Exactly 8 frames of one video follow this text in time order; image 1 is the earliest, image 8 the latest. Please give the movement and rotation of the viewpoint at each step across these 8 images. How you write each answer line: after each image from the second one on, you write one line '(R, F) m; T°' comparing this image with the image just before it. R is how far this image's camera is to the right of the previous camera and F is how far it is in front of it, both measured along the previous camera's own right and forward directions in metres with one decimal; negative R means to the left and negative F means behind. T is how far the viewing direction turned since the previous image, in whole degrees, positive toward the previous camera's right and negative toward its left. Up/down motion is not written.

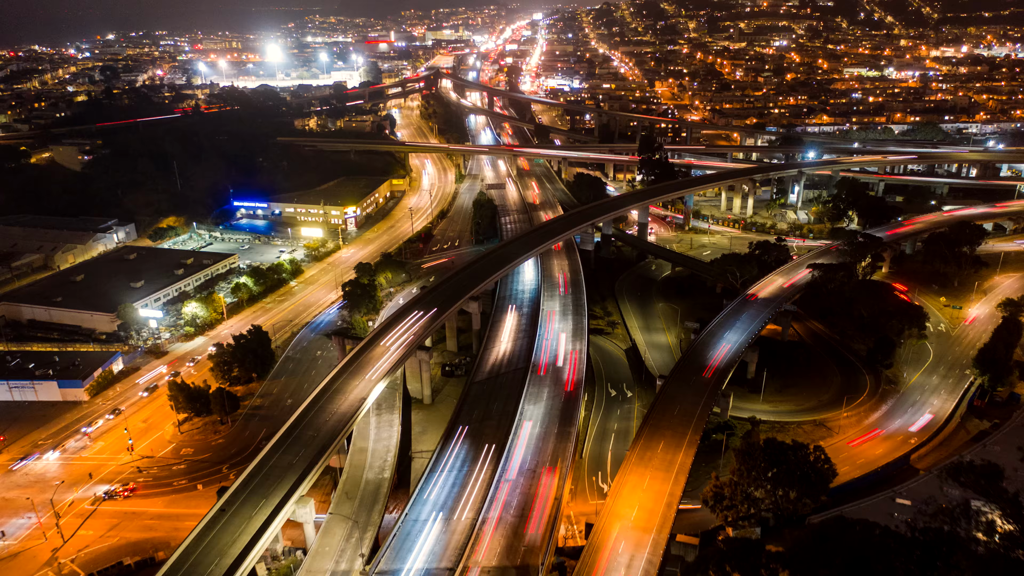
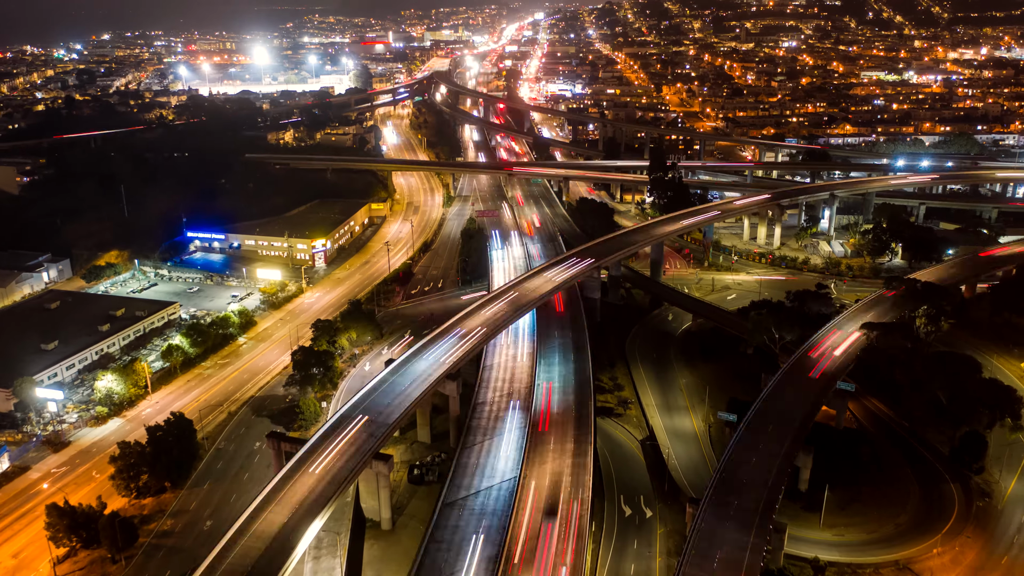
(+0.4, +6.4) m; 0°
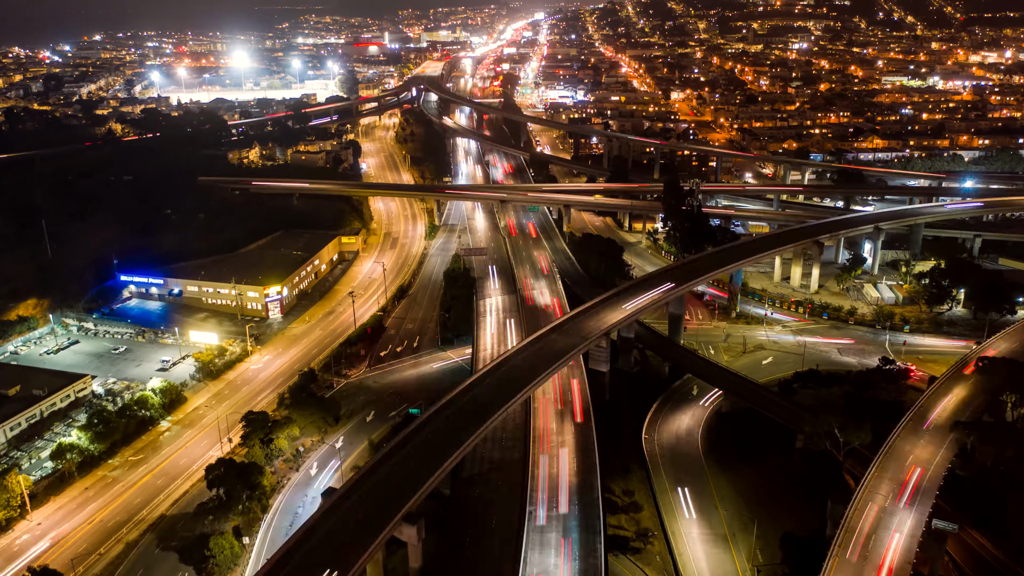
(+0.4, +6.6) m; 0°
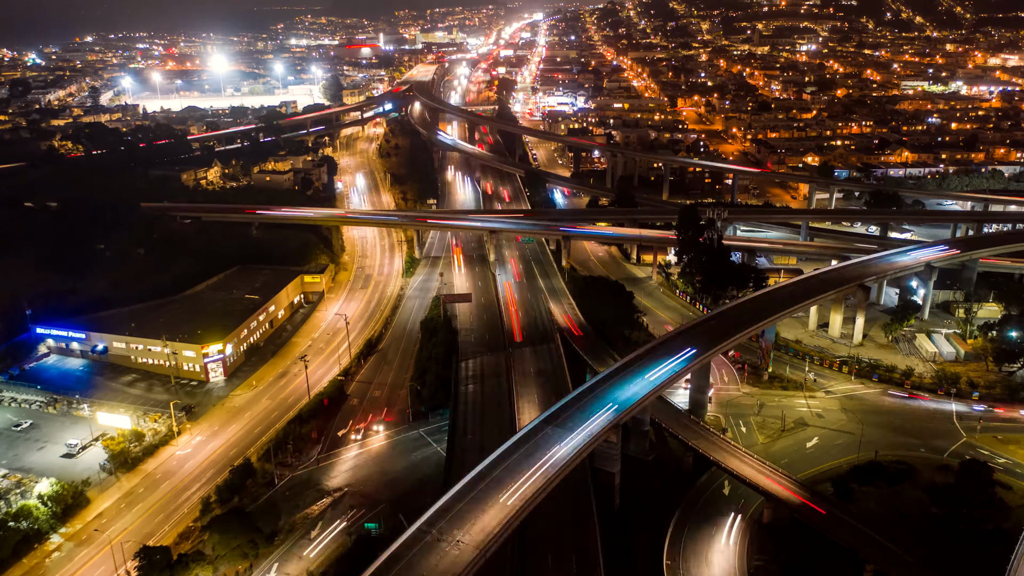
(+0.4, +5.8) m; 0°
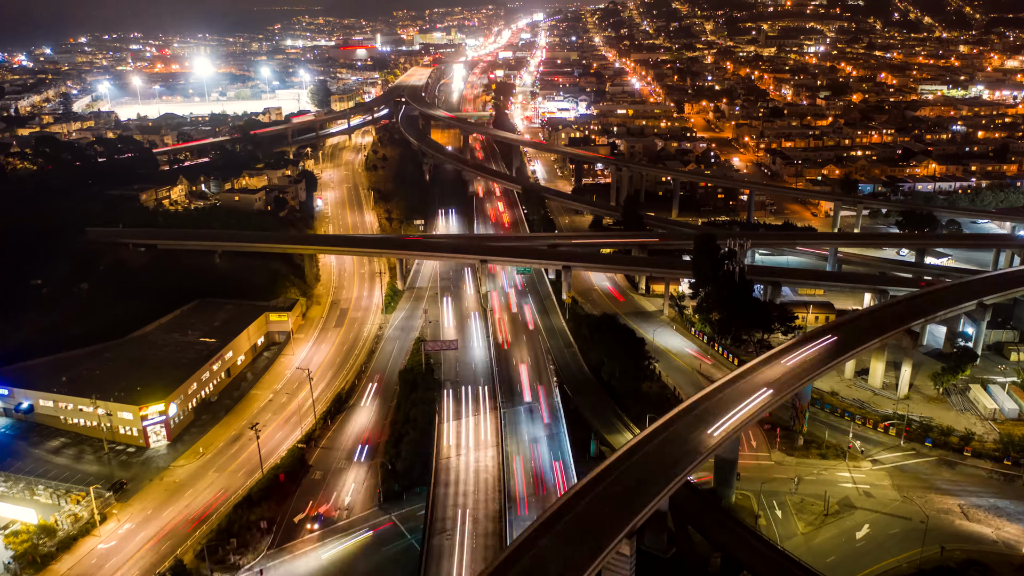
(+0.3, +4.3) m; 0°
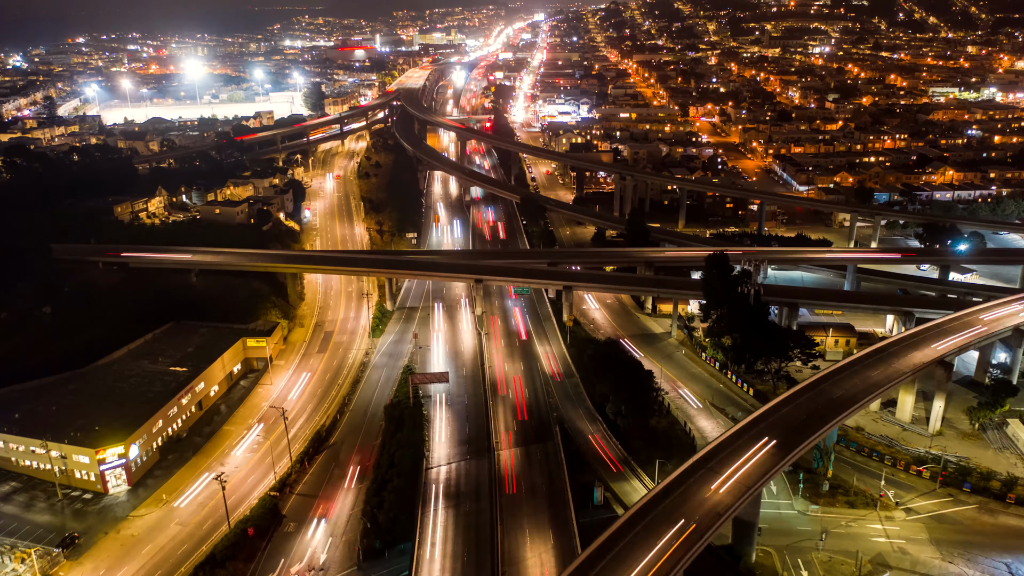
(+0.2, +2.3) m; 0°
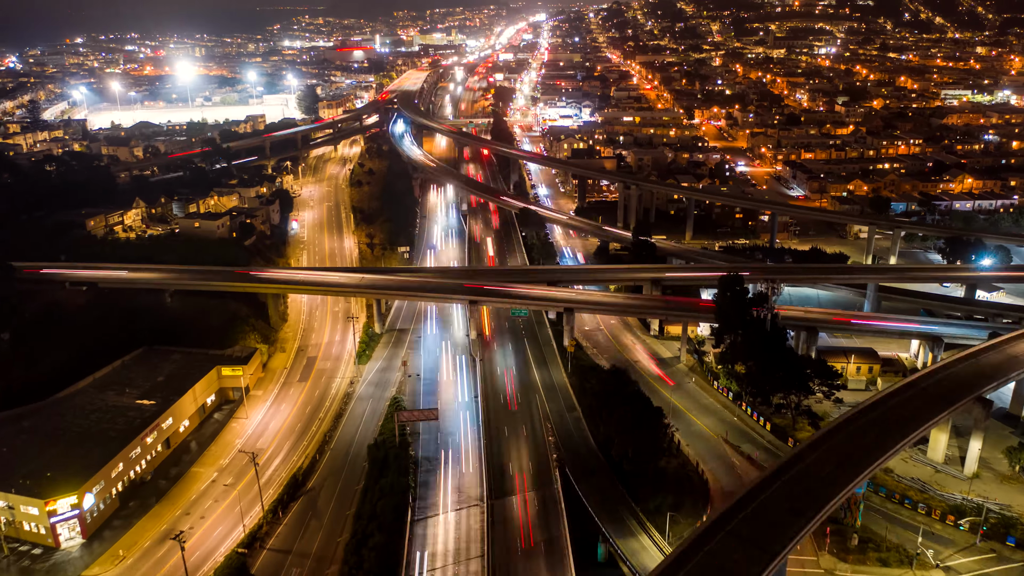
(+0.2, +2.2) m; 0°
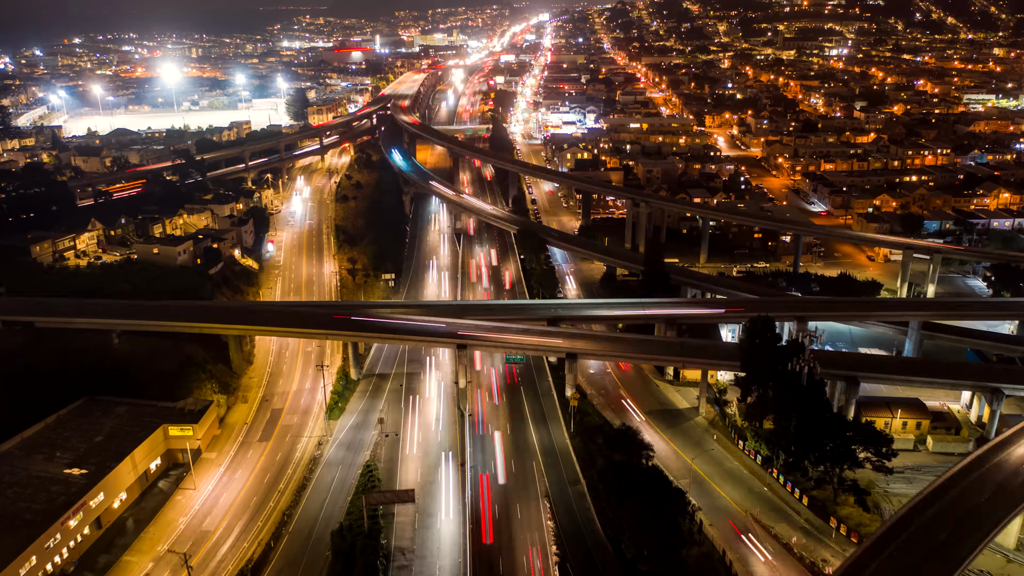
(+0.3, +3.8) m; 0°
